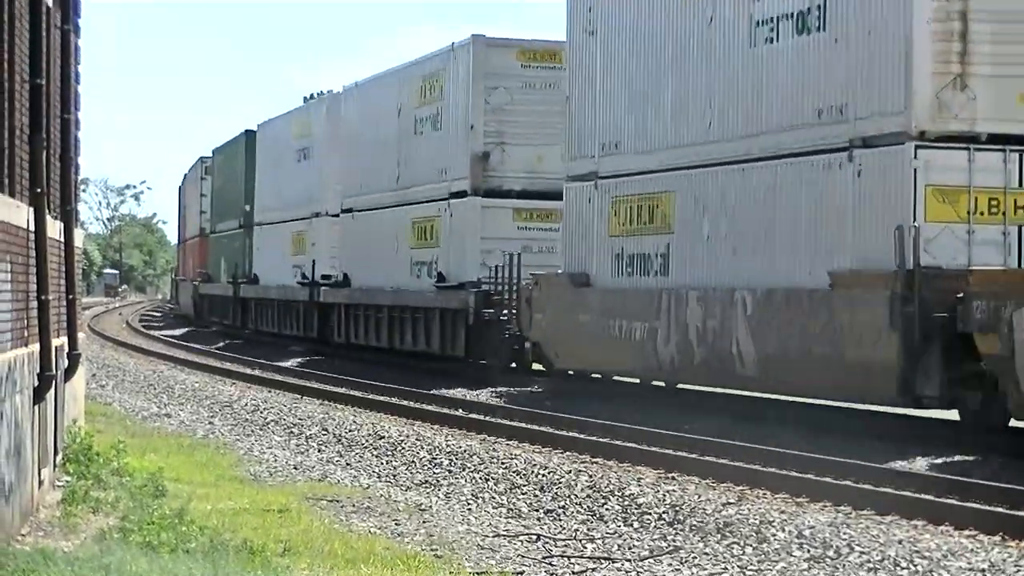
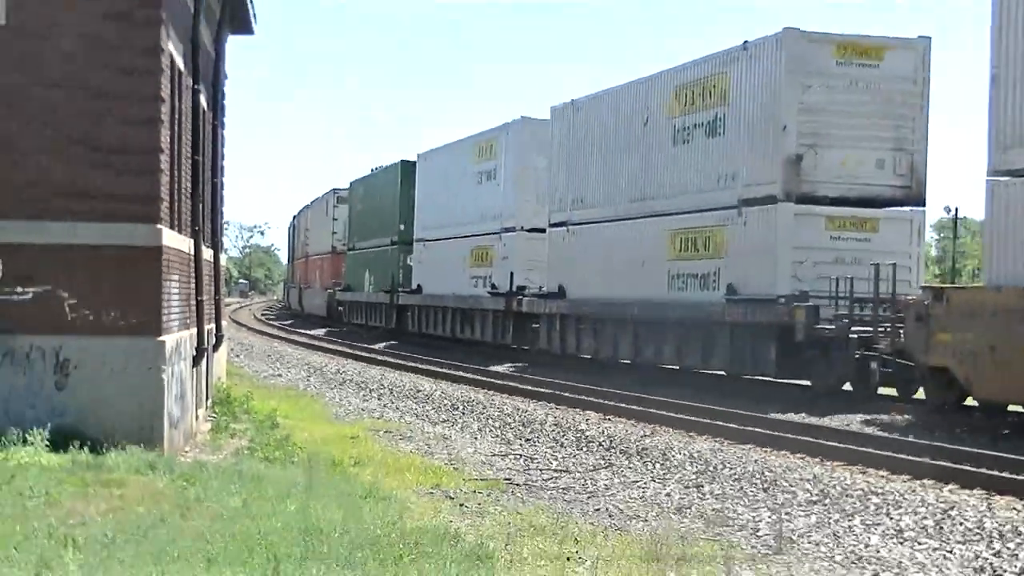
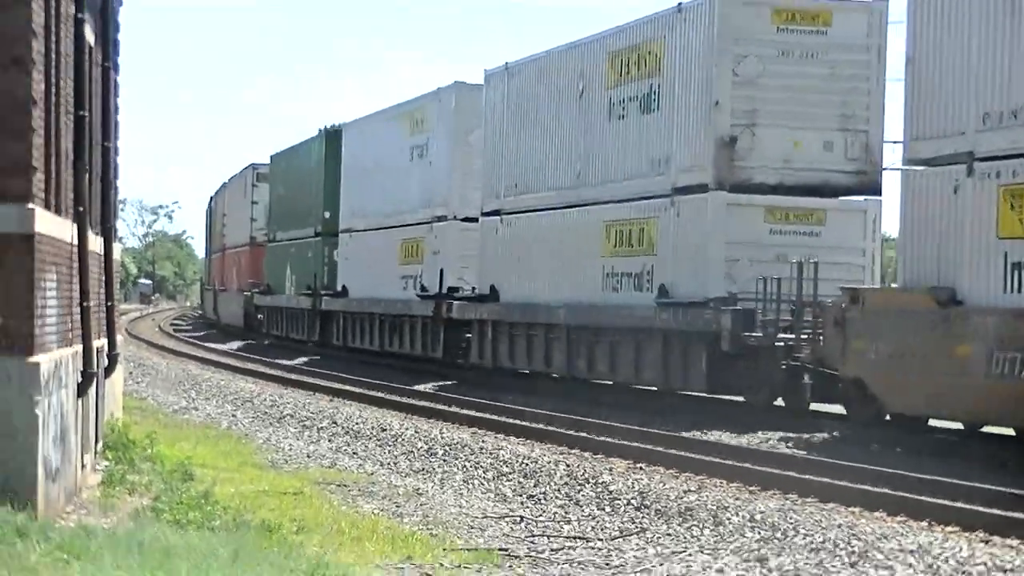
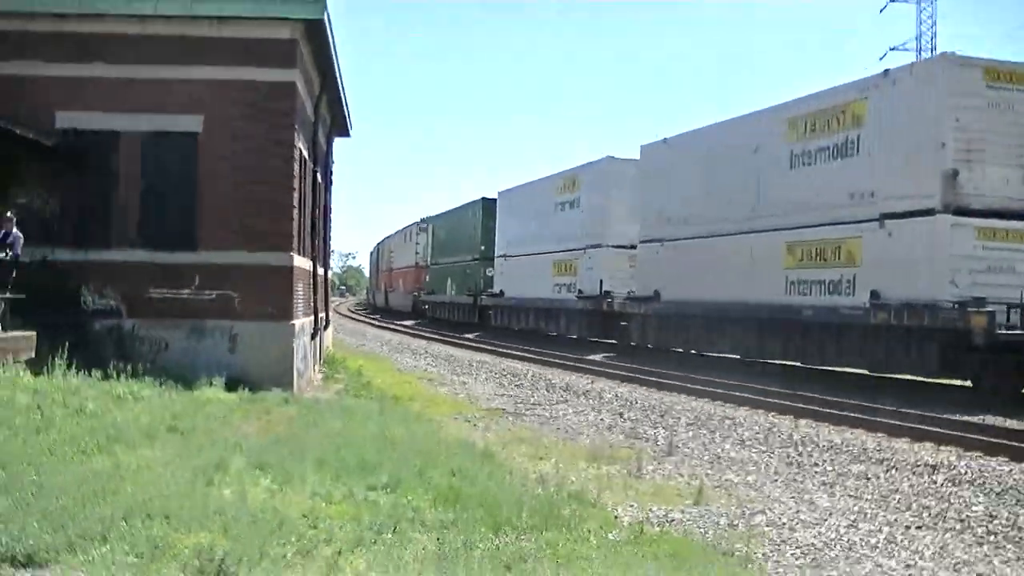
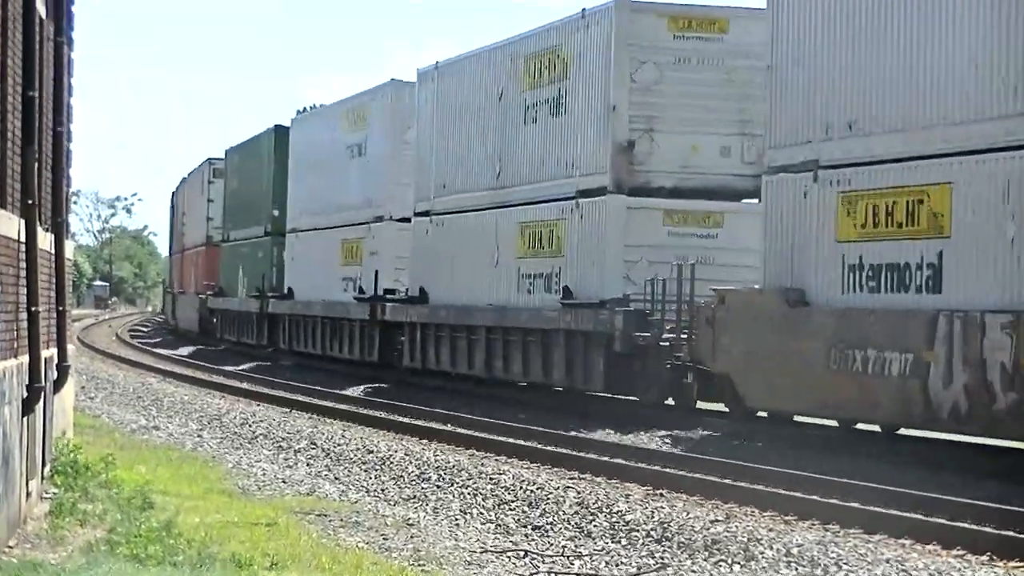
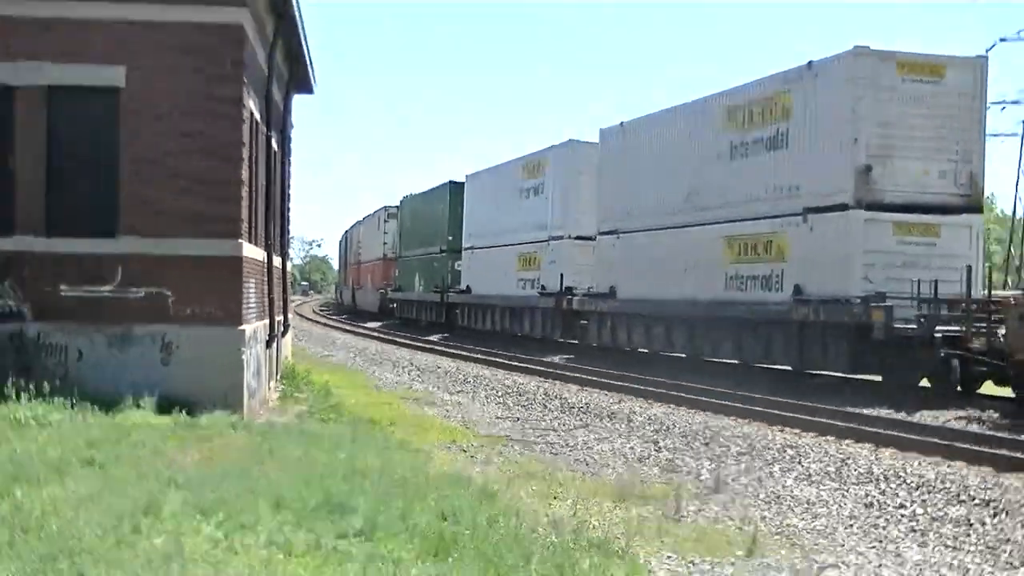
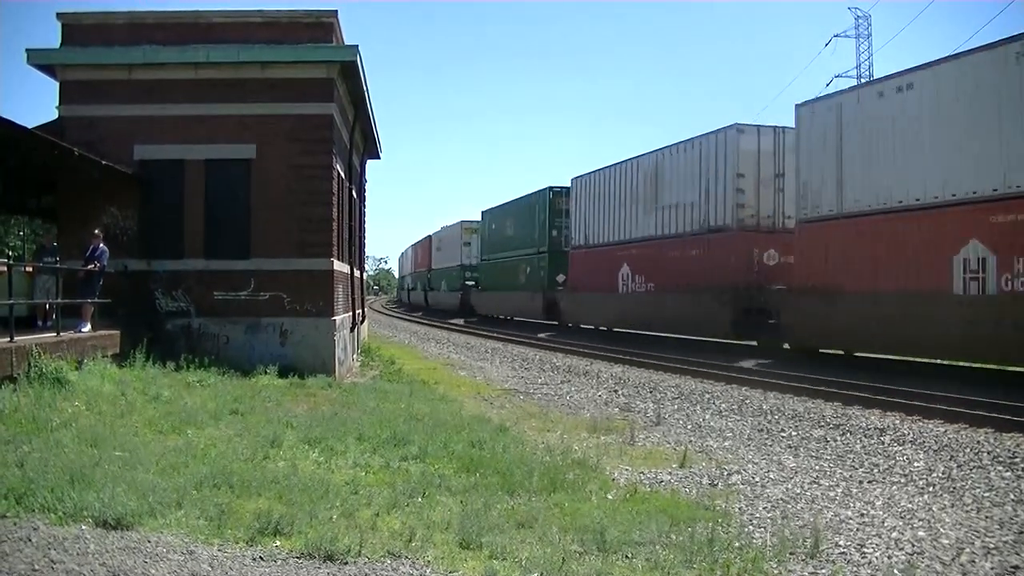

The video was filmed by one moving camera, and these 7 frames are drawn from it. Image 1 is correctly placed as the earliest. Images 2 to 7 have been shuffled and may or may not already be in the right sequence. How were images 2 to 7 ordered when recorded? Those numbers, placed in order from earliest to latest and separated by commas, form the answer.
5, 3, 2, 6, 4, 7
